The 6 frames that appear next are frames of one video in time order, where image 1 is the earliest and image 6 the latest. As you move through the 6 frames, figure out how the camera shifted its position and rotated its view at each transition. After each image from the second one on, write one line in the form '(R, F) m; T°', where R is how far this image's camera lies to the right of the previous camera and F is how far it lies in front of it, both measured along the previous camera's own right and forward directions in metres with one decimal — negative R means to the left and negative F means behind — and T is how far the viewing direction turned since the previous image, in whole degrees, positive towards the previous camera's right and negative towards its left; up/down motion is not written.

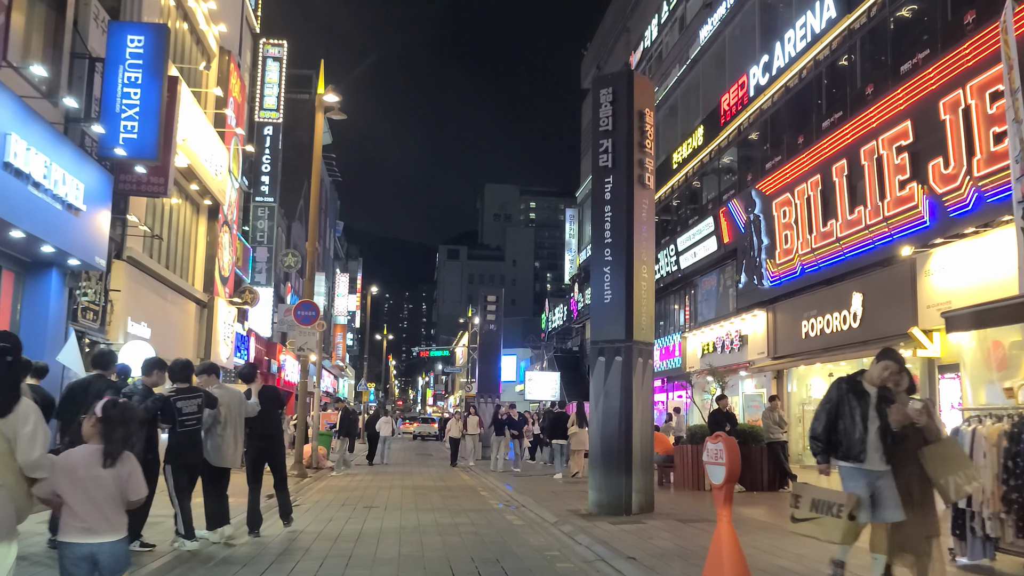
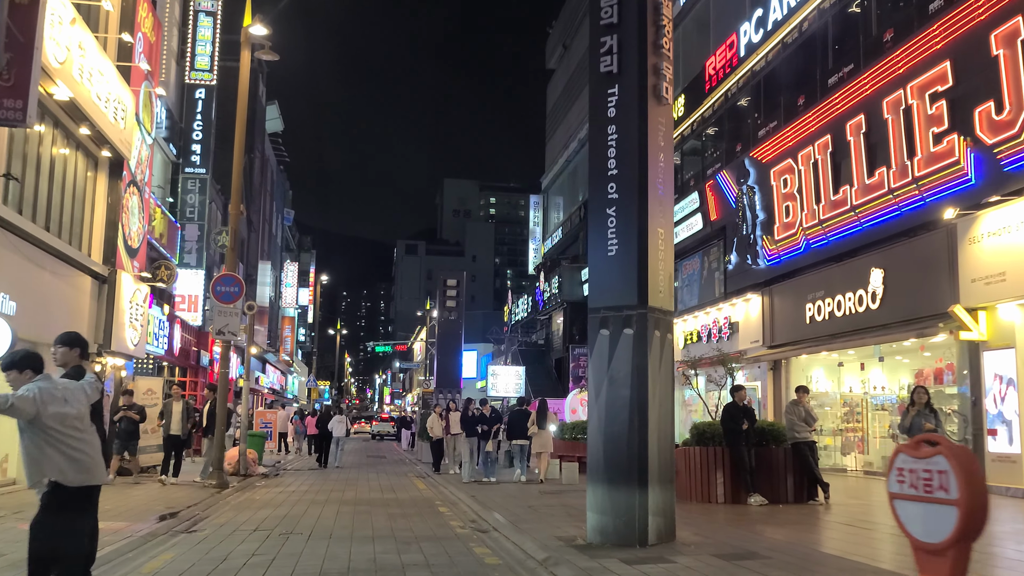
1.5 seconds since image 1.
(-0.1, +3.0) m; +3°
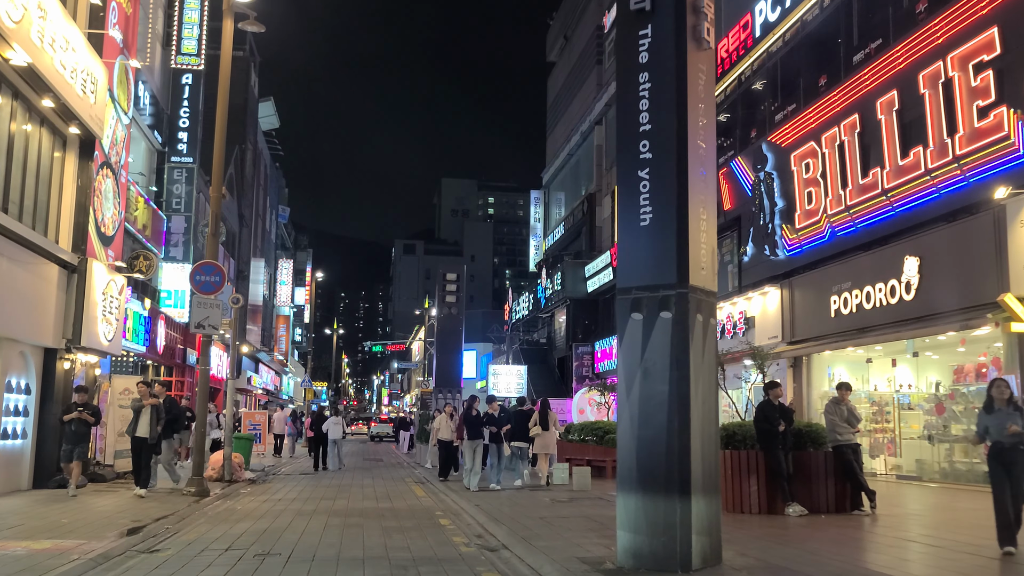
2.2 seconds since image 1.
(-0.1, +1.3) m; 0°
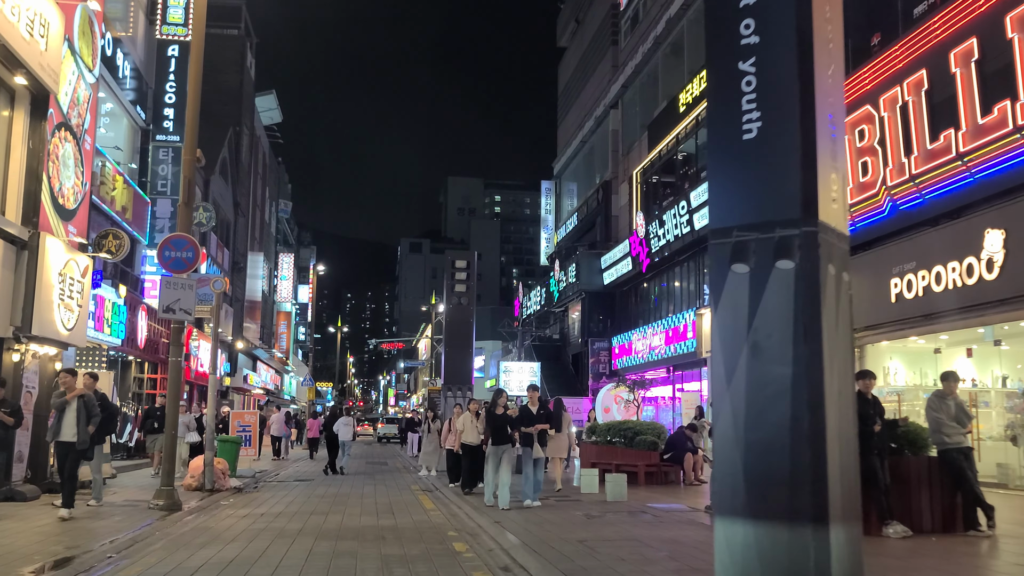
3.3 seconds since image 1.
(-0.2, +2.0) m; 0°
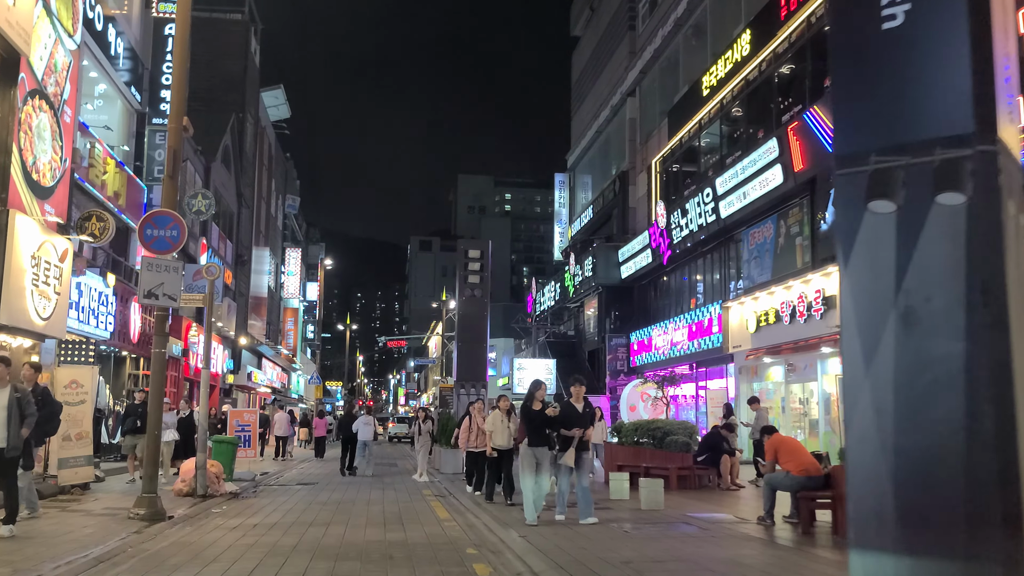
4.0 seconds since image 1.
(-0.2, +1.3) m; -1°
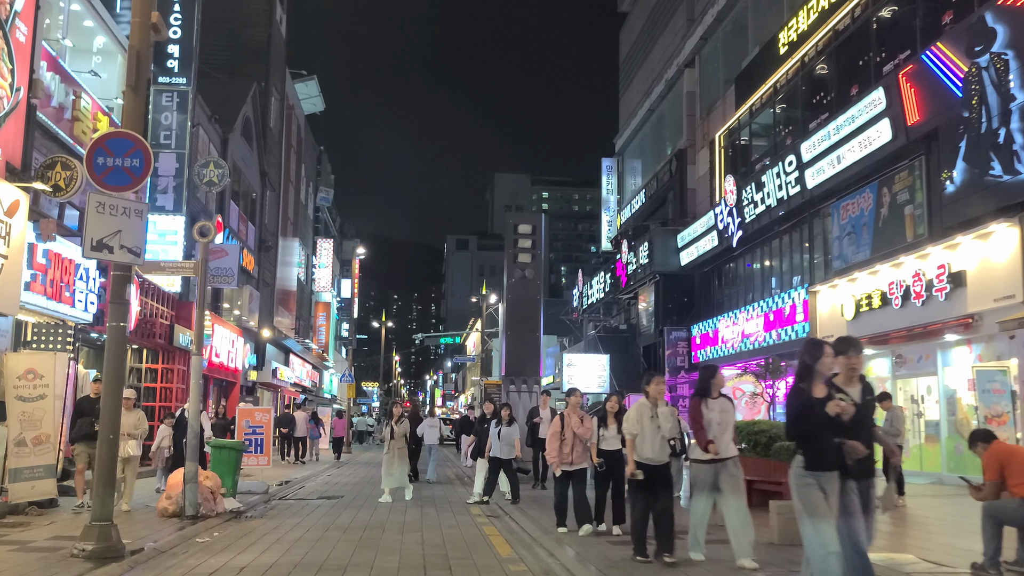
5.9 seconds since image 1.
(-0.4, +3.0) m; -2°
